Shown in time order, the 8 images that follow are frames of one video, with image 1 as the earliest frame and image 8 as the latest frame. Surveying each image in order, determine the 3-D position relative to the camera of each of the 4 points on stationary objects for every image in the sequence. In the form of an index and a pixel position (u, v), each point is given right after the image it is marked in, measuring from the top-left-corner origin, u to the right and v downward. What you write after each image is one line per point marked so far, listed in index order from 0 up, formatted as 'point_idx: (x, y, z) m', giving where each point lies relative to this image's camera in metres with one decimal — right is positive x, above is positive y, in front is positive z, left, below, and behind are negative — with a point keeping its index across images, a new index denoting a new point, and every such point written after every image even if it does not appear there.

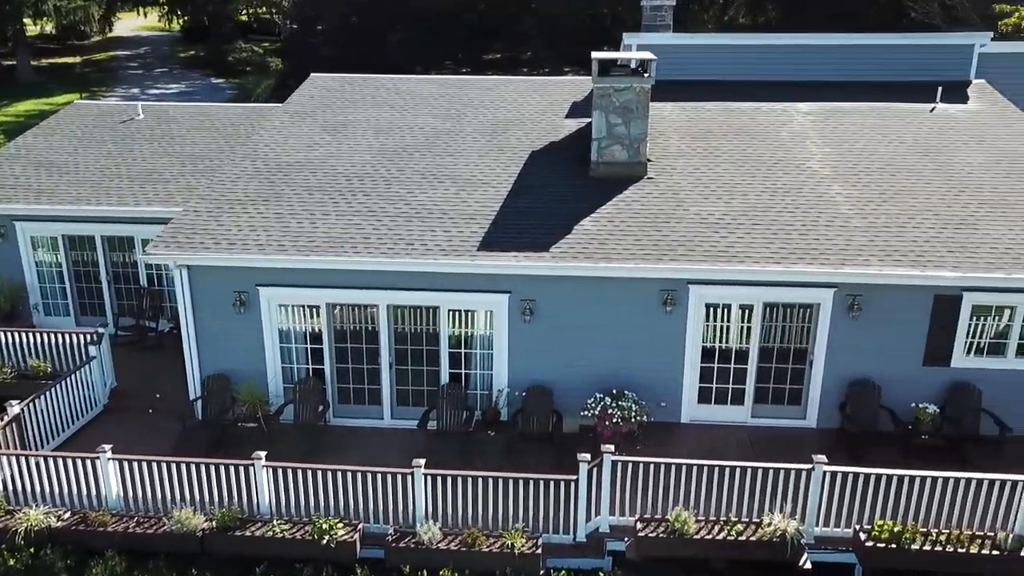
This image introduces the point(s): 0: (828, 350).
0: (+4.0, -0.8, +10.3) m
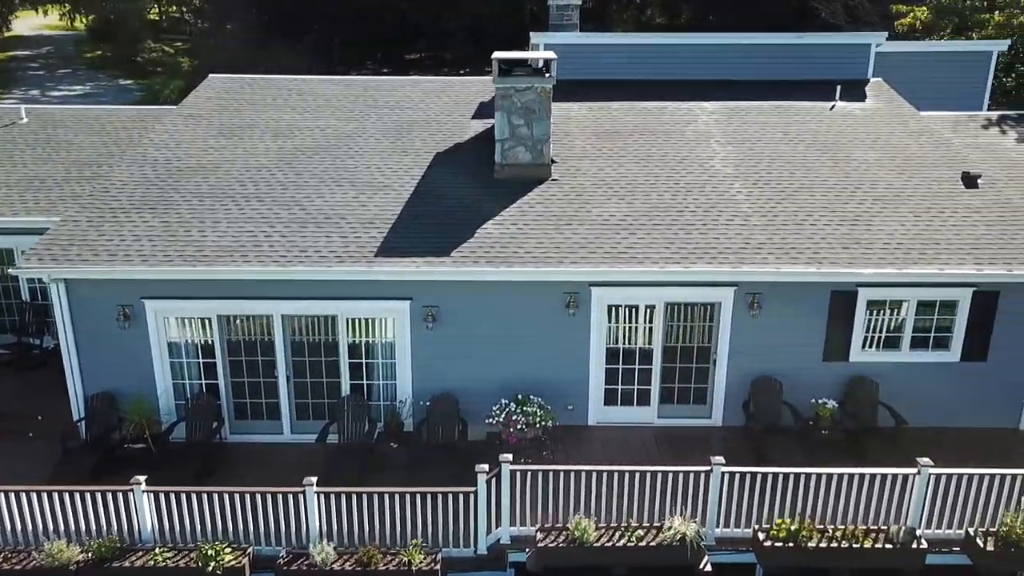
0: (+2.8, -0.8, +10.3) m
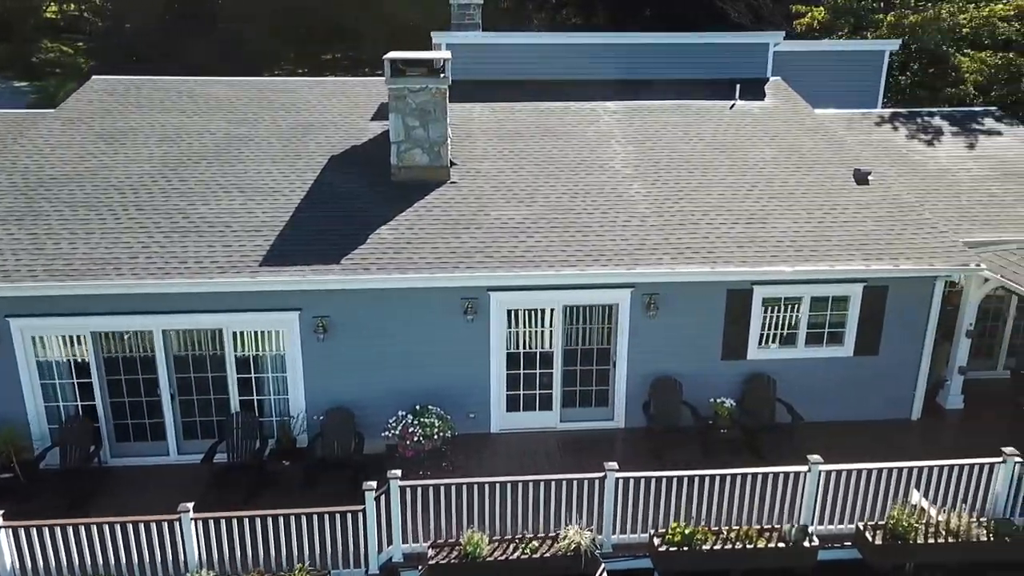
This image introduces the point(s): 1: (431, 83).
0: (+1.5, -0.8, +10.3) m
1: (-1.1, +2.8, +11.1) m
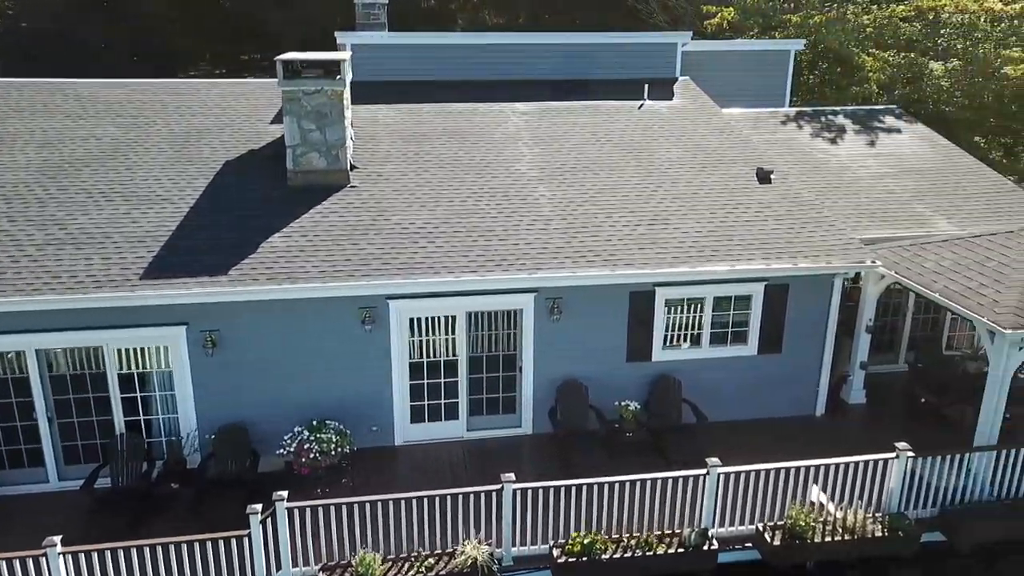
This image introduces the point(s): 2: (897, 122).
0: (+0.3, -0.9, +10.1) m
1: (-2.4, +2.7, +10.7) m
2: (+7.2, +3.1, +15.1) m
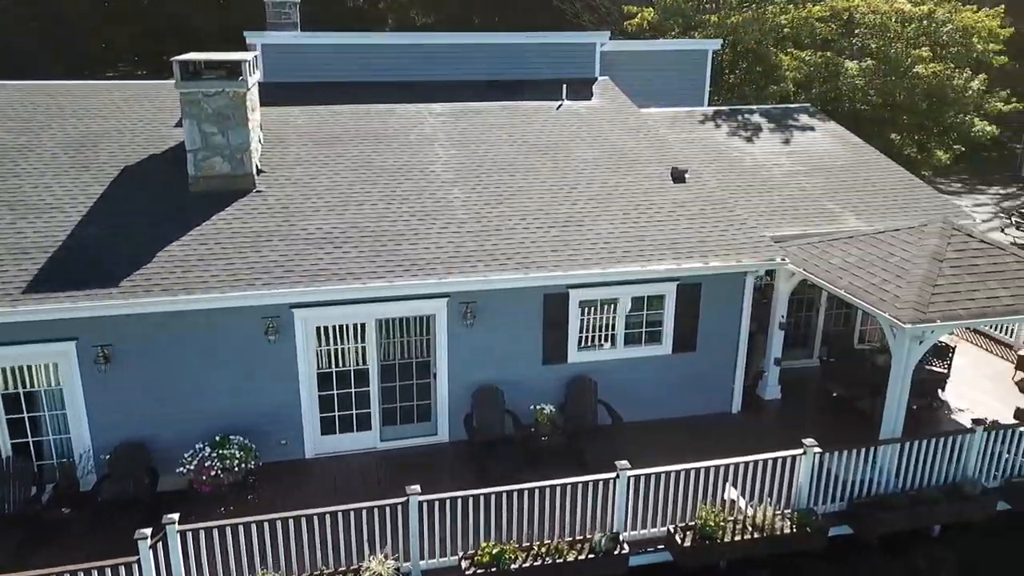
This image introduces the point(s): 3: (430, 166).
0: (-0.8, -0.9, +9.9) m
1: (-3.6, +2.6, +10.3) m
2: (+5.7, +3.2, +15.4) m
3: (-1.2, +1.8, +11.9) m
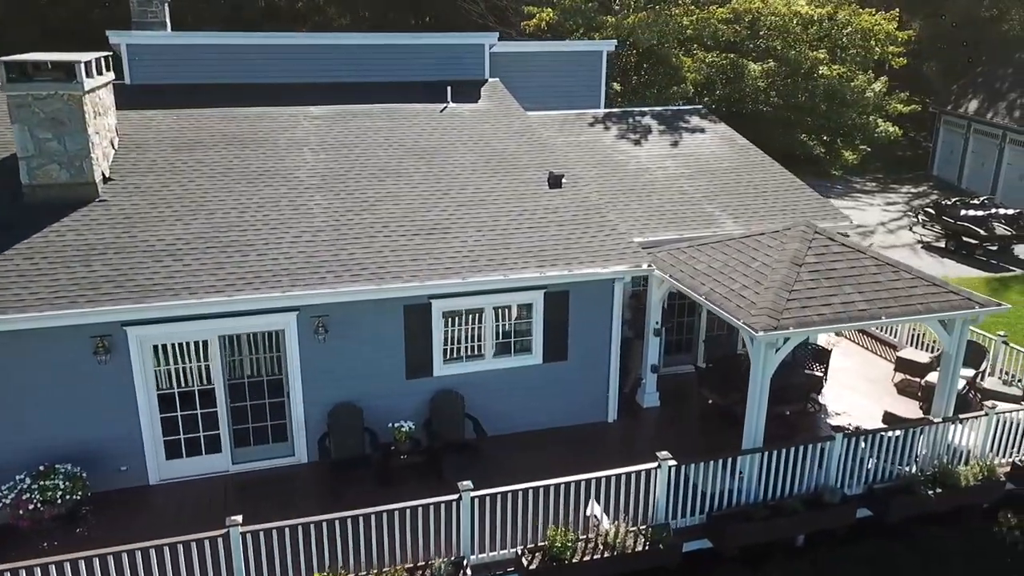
0: (-2.4, -1.1, +9.4) m
1: (-5.3, +2.4, +9.6) m
2: (+3.6, +3.1, +15.3) m
3: (-3.0, +1.6, +11.3) m
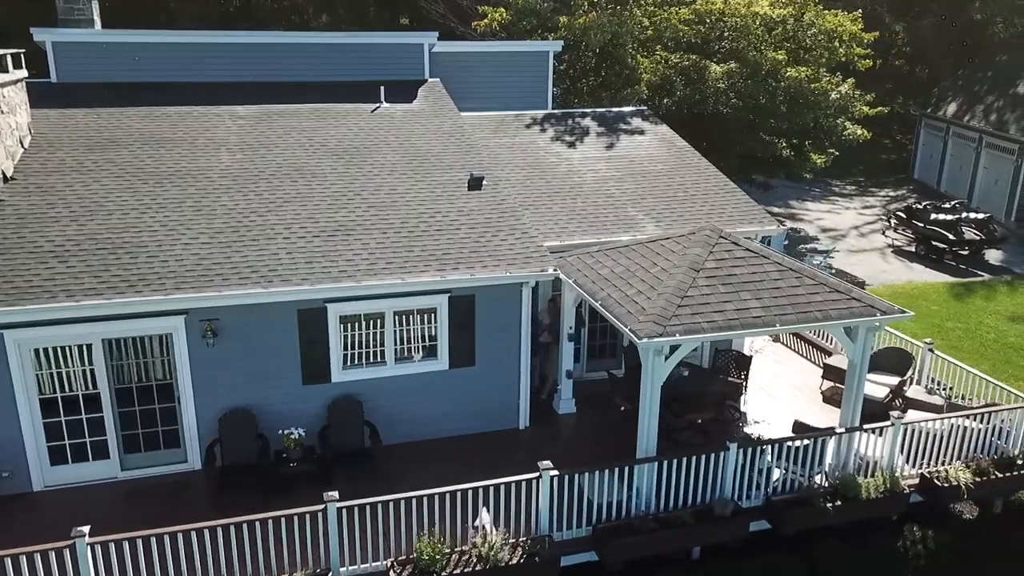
0: (-3.6, -1.1, +9.2) m
1: (-6.5, +2.3, +9.5) m
2: (+2.4, +3.0, +15.1) m
3: (-4.2, +1.6, +11.1) m
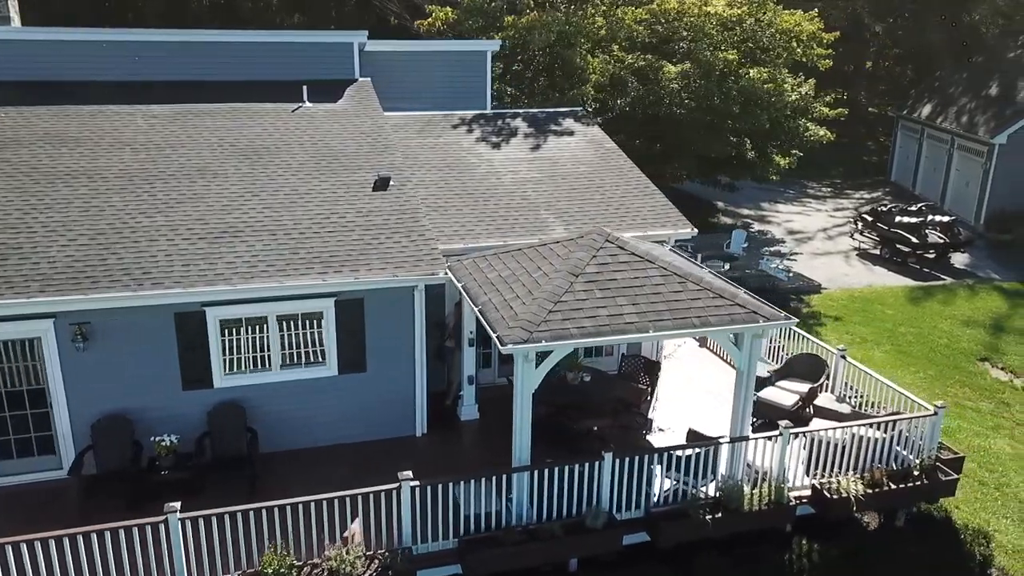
0: (-4.9, -1.1, +9.0) m
1: (-7.8, +2.3, +9.3) m
2: (+1.2, +3.0, +14.9) m
3: (-5.5, +1.5, +10.9) m
